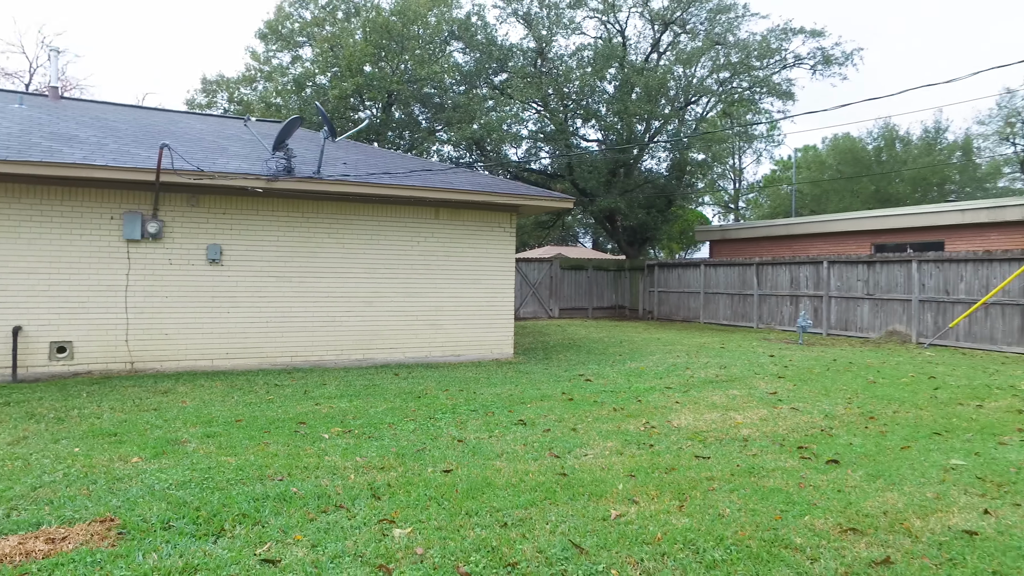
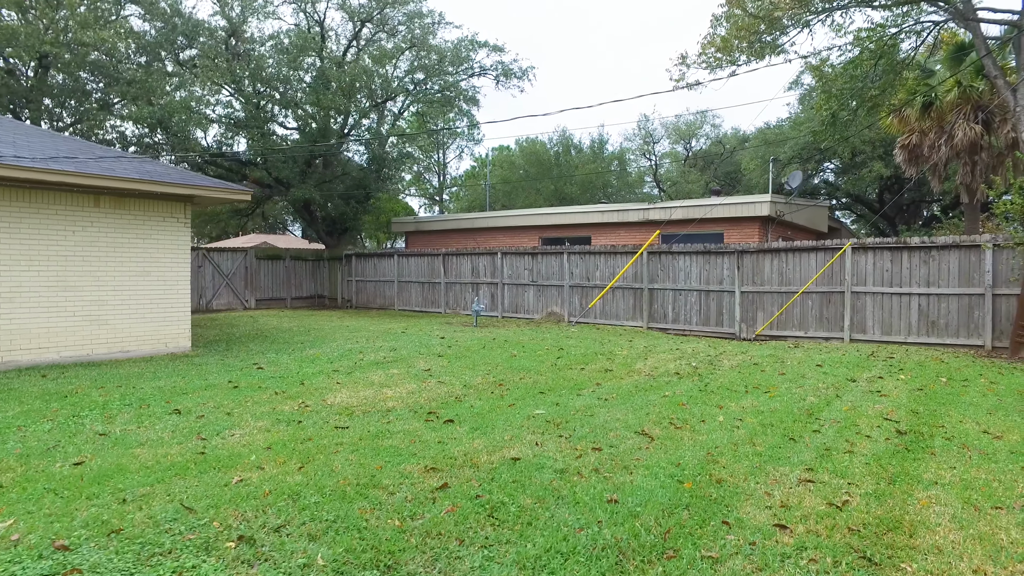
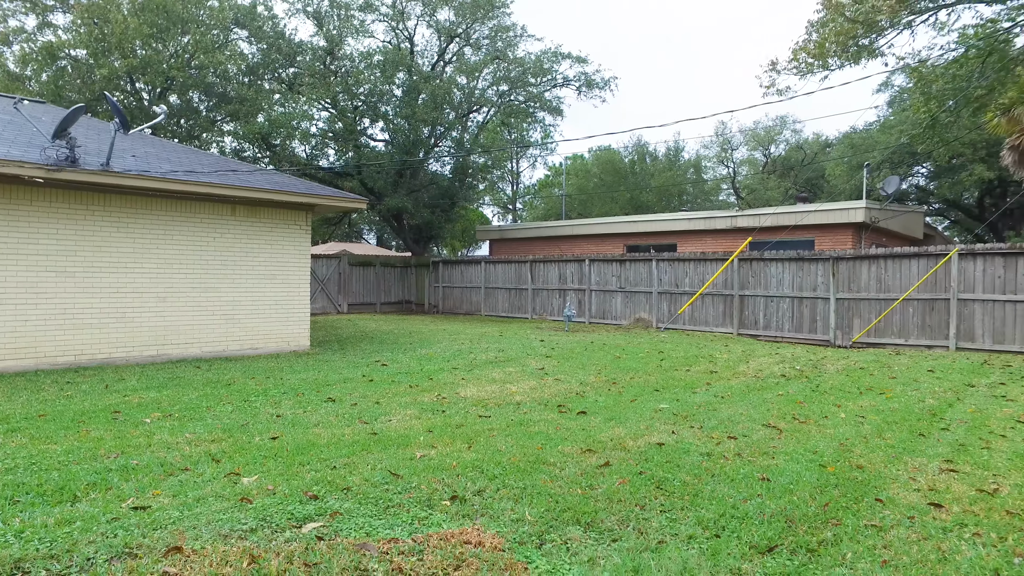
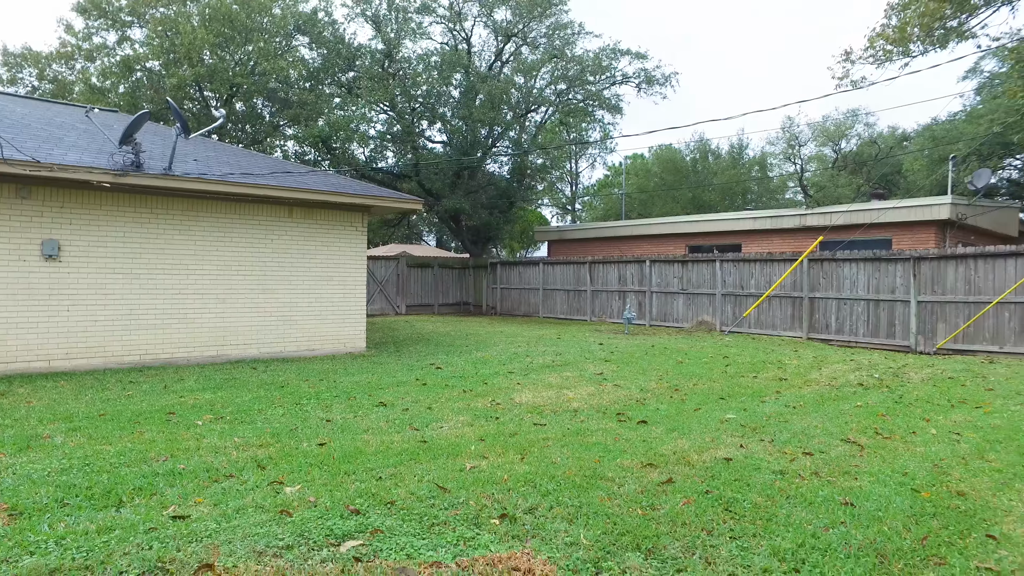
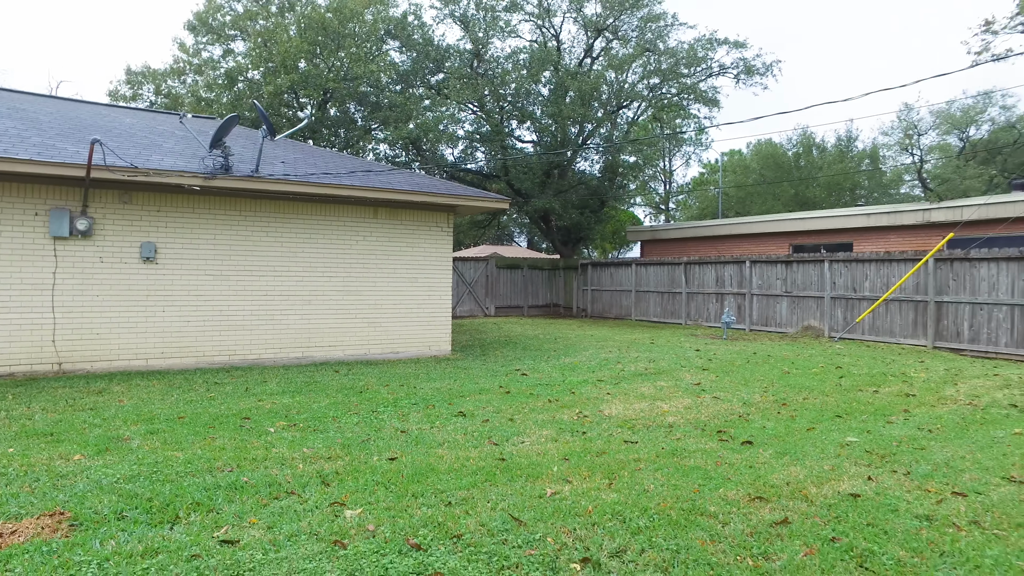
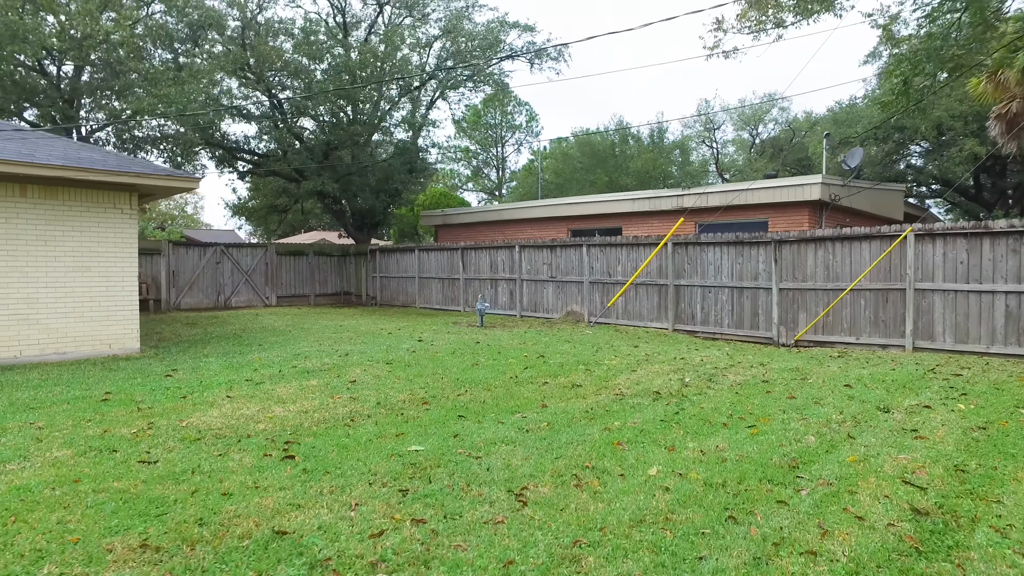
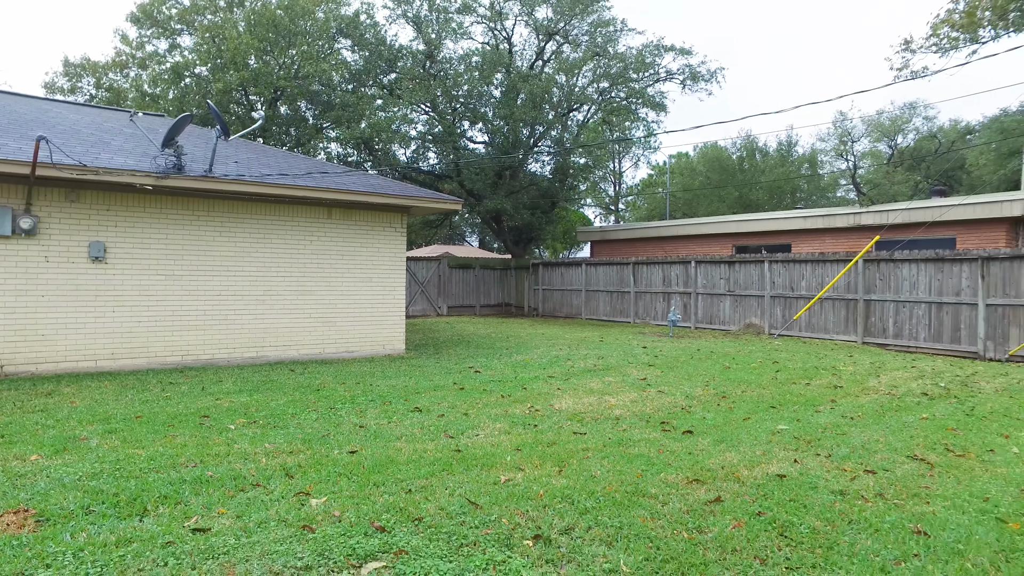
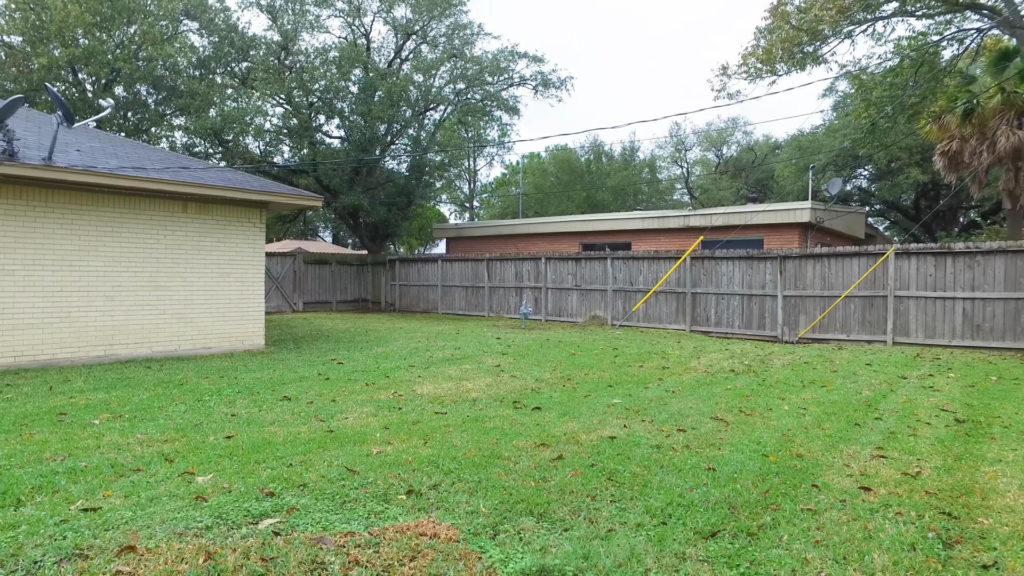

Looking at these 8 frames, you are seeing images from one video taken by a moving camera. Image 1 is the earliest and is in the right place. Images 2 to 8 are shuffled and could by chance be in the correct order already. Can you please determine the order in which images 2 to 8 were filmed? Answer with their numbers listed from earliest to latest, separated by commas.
5, 7, 4, 3, 8, 2, 6
